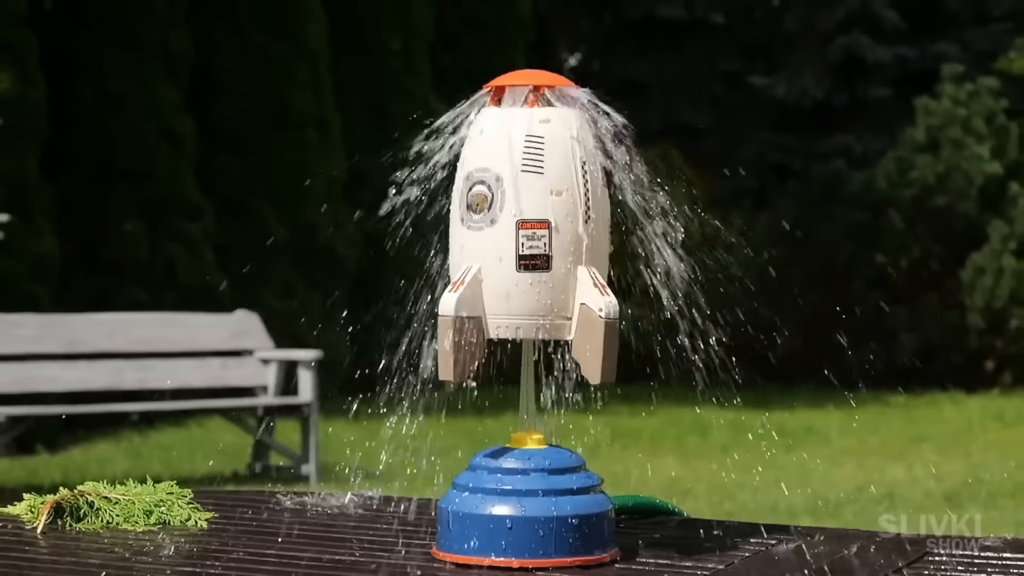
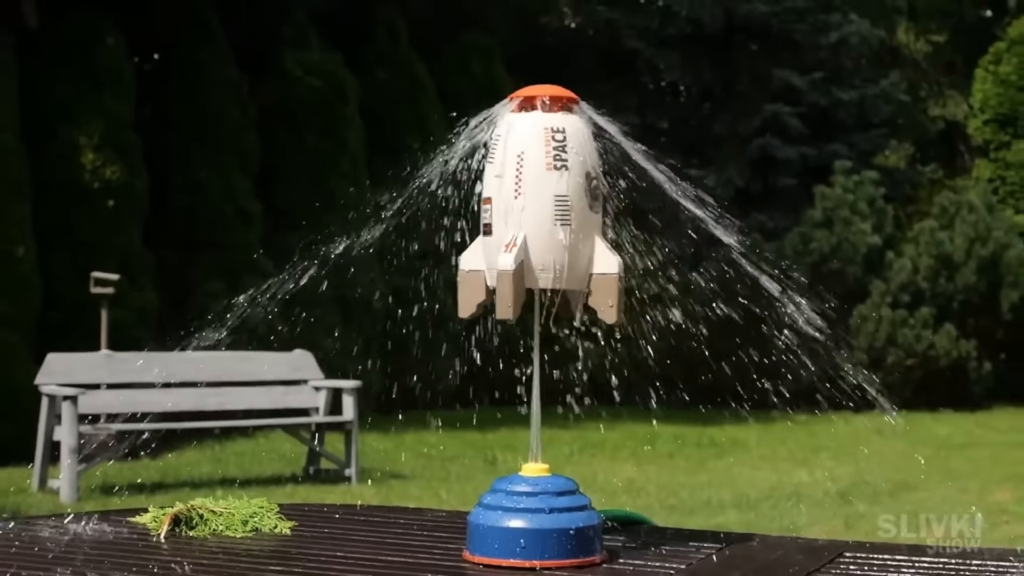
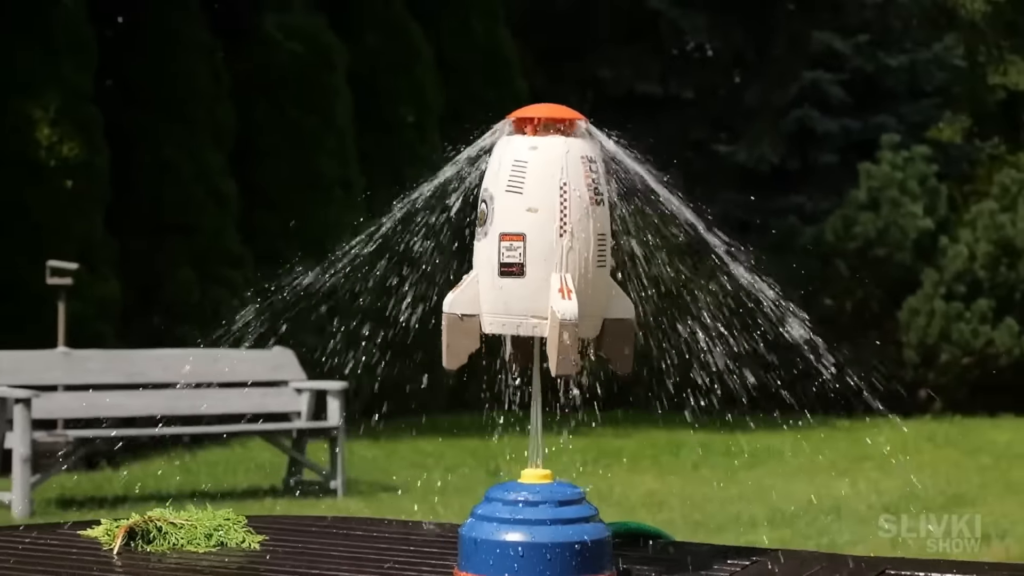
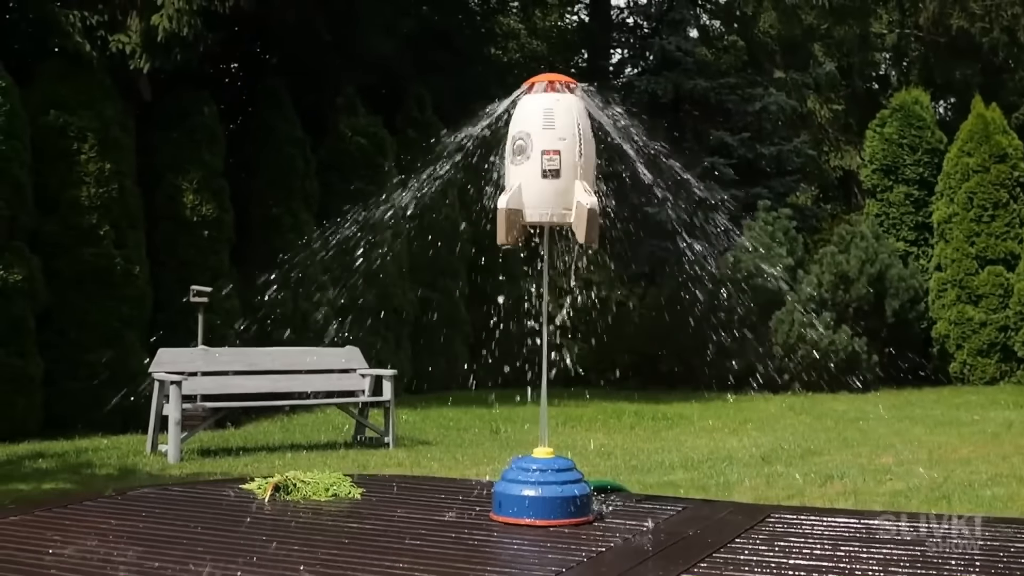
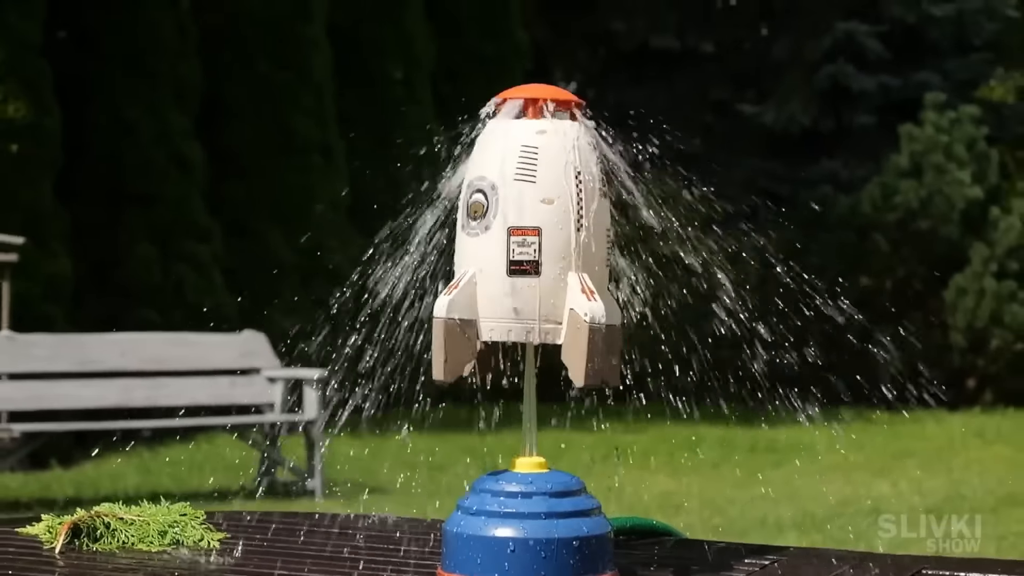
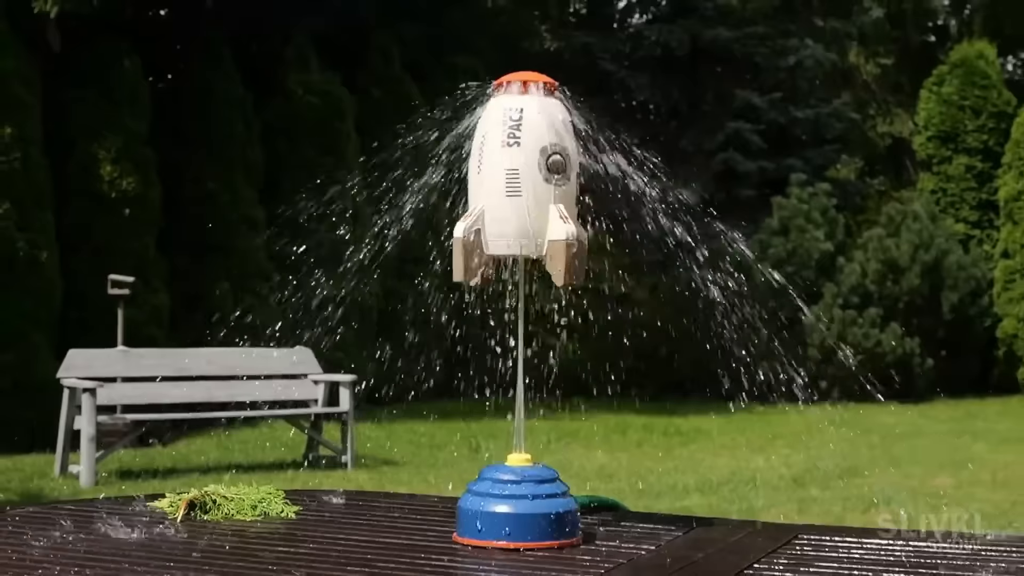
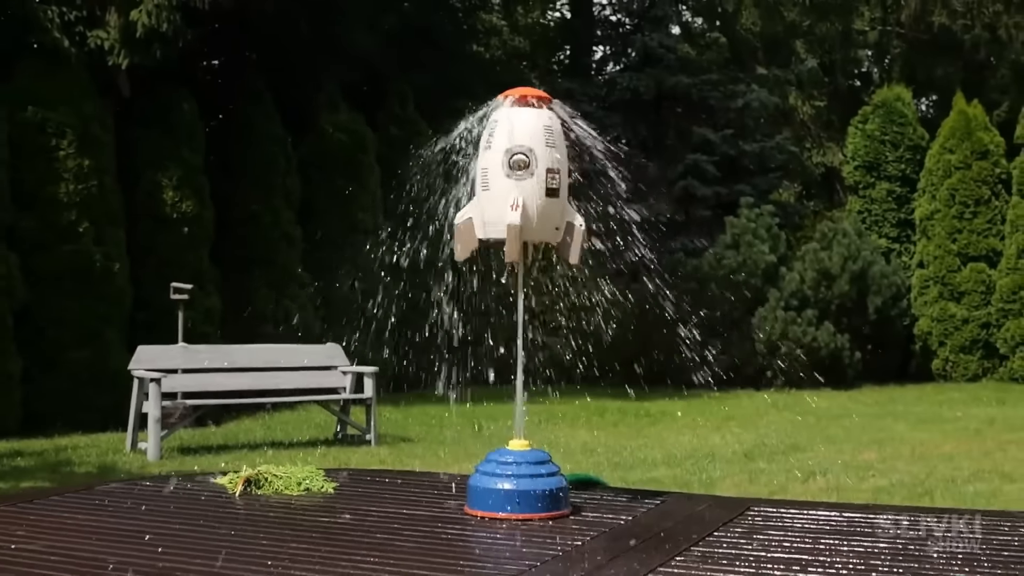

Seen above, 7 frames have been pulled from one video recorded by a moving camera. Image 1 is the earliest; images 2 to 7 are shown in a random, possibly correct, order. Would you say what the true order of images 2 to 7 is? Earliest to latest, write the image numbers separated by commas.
5, 3, 2, 6, 7, 4
